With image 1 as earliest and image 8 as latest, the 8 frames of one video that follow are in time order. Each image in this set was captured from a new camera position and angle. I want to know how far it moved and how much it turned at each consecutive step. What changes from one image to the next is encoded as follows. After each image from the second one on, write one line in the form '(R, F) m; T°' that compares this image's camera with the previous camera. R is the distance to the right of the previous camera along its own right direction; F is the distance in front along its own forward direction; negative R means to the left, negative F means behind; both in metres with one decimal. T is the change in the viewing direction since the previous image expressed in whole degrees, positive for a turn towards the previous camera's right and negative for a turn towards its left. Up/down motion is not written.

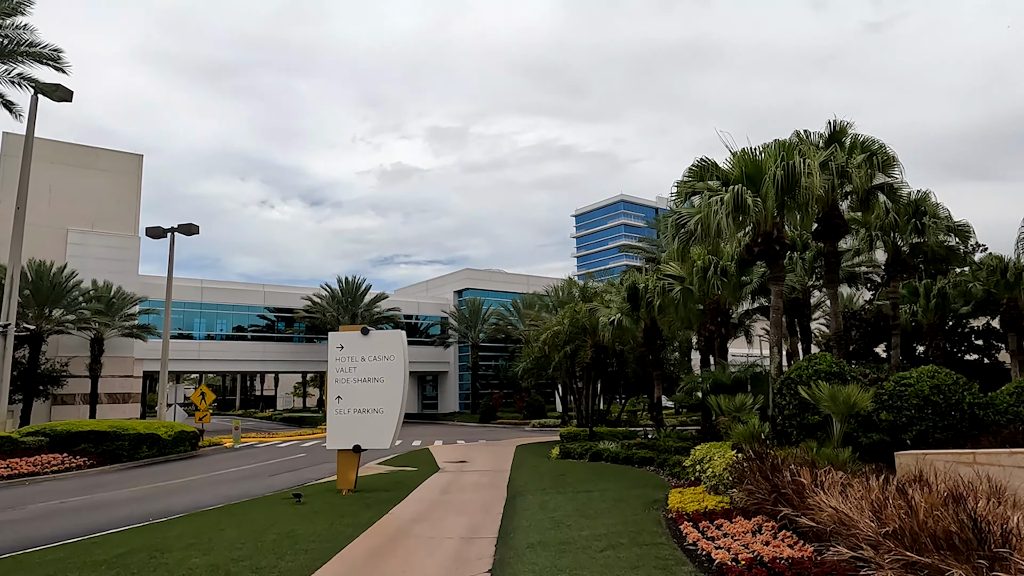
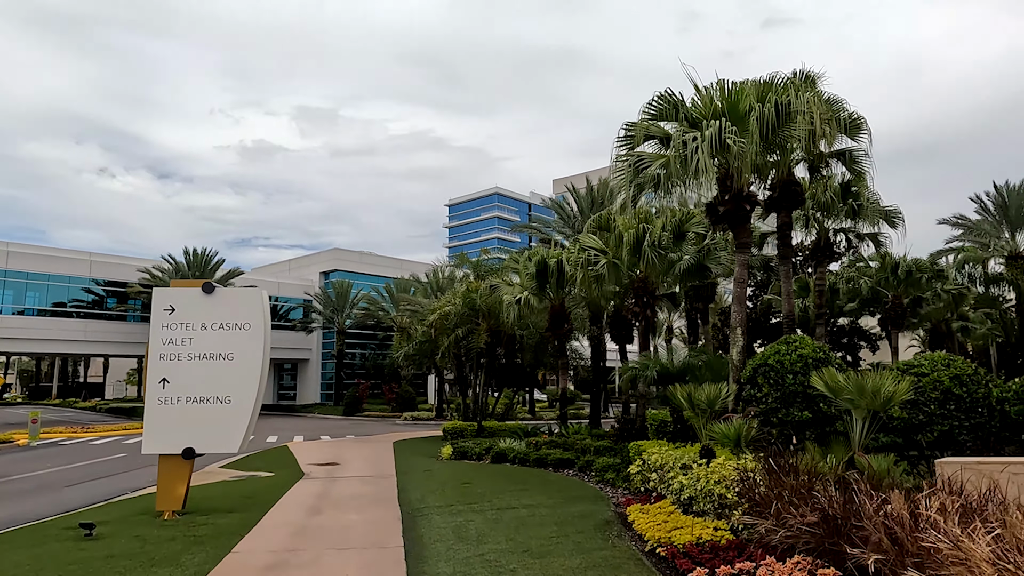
(-0.6, +3.2) m; +11°
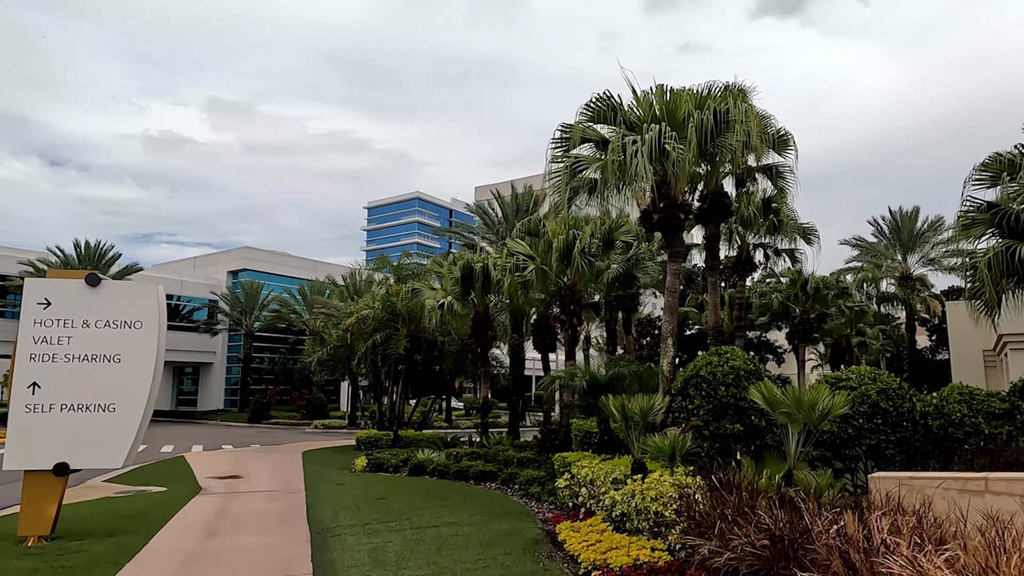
(-0.1, +0.6) m; +7°
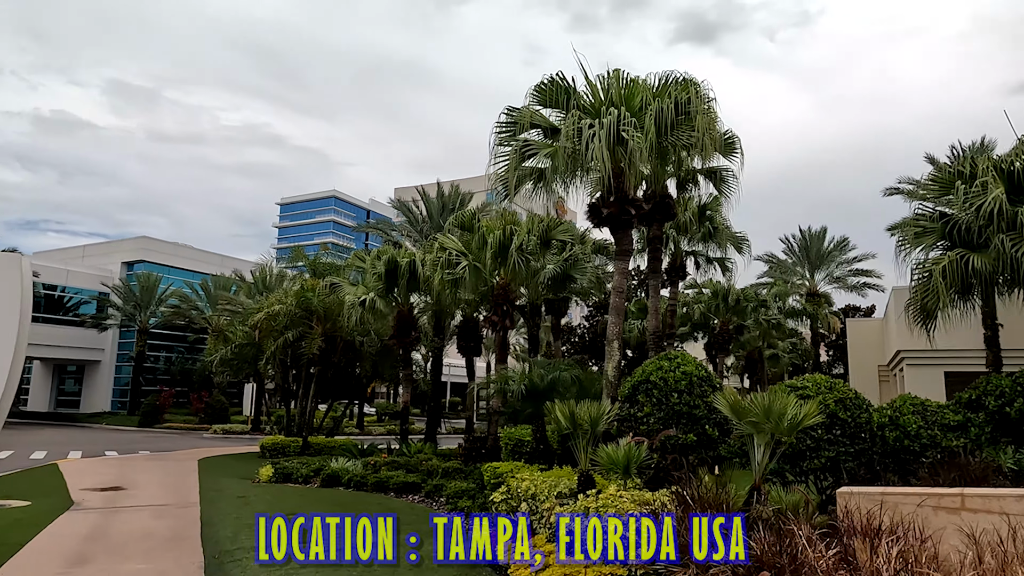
(-0.3, +0.9) m; +7°
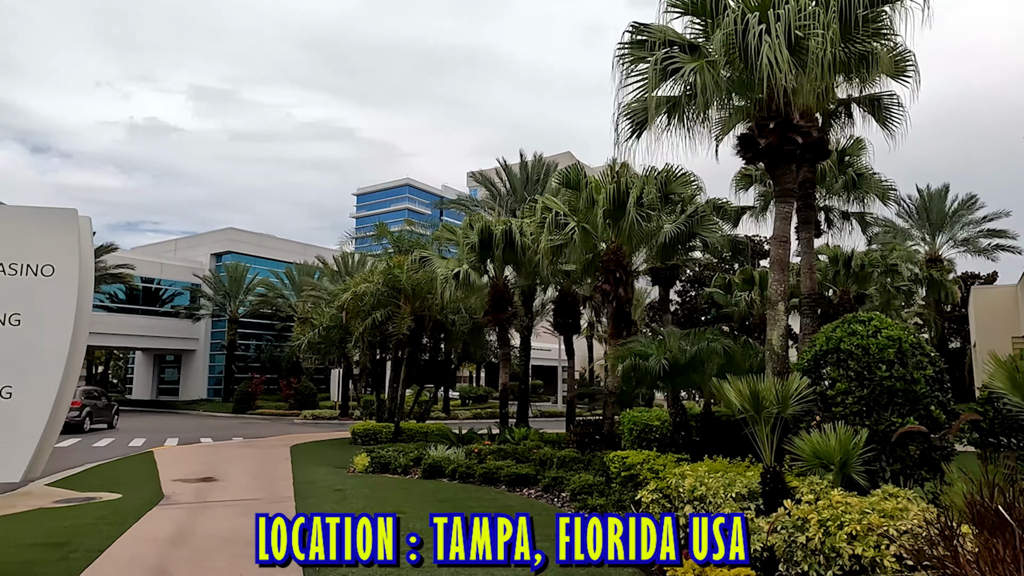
(-0.8, +1.6) m; -6°
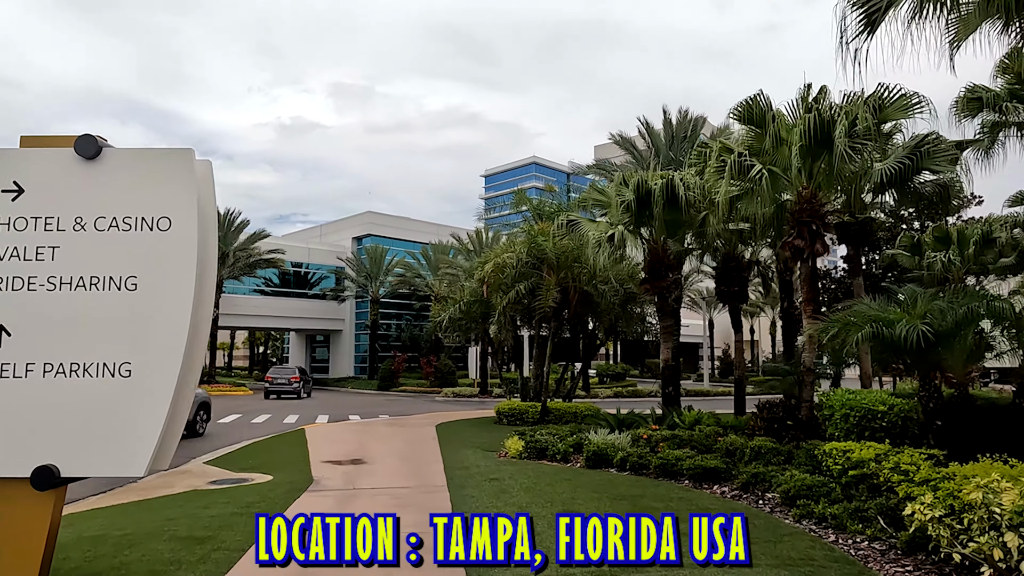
(-0.7, +1.5) m; -11°
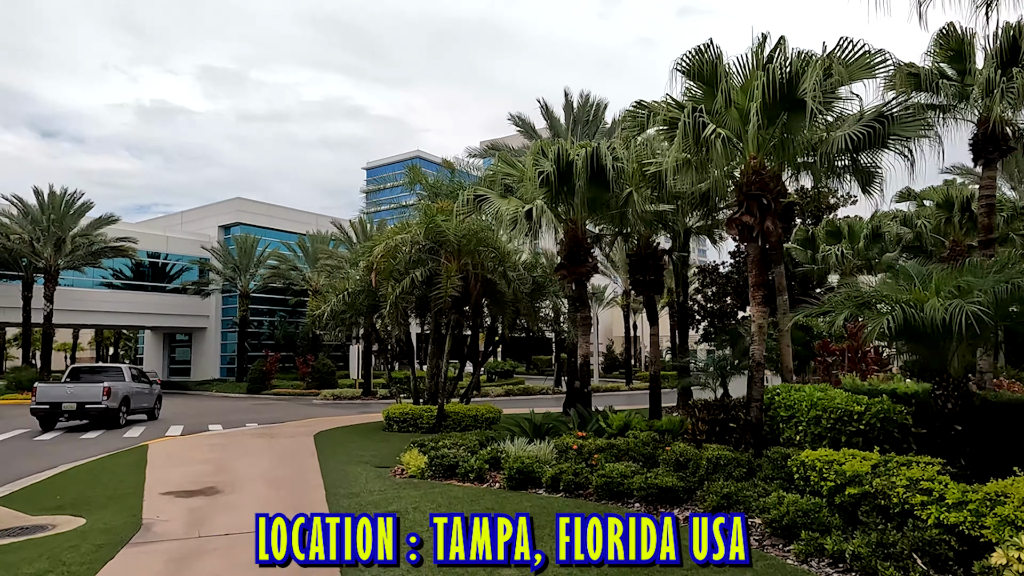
(-0.3, +2.0) m; +10°
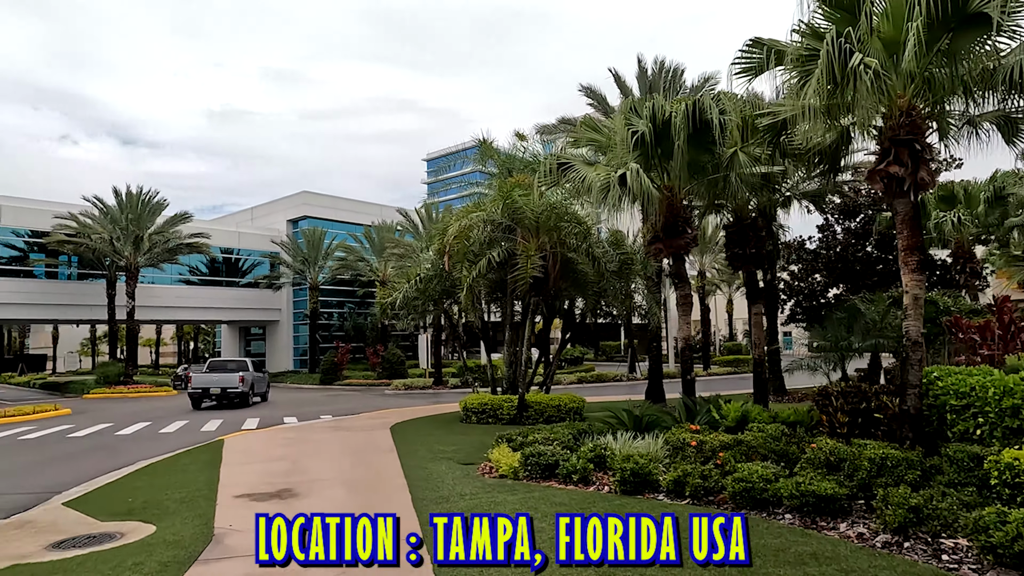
(-0.5, +1.1) m; -5°
